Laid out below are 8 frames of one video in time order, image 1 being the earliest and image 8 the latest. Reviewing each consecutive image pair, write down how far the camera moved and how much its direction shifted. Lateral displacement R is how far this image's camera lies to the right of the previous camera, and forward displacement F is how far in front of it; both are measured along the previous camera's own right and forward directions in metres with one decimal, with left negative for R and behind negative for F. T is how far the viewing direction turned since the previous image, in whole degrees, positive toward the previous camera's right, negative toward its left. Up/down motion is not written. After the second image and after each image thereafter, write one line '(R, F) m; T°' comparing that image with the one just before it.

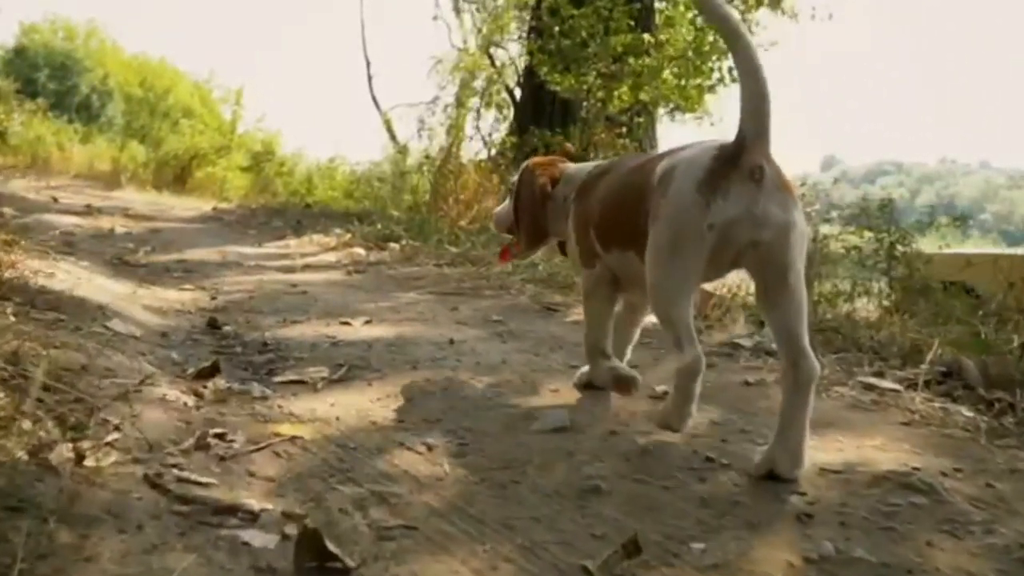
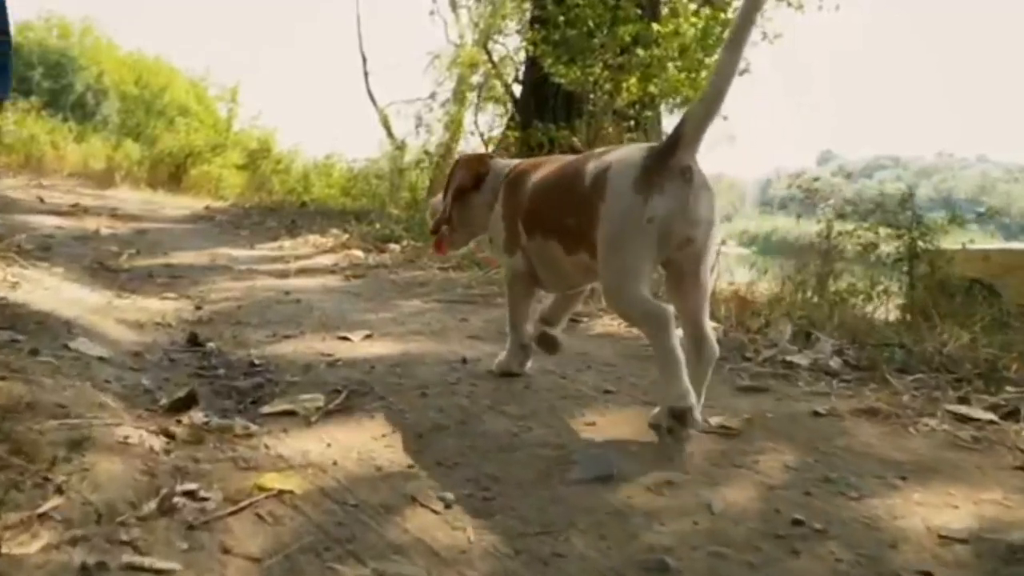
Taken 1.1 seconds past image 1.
(-0.1, +0.6) m; 0°
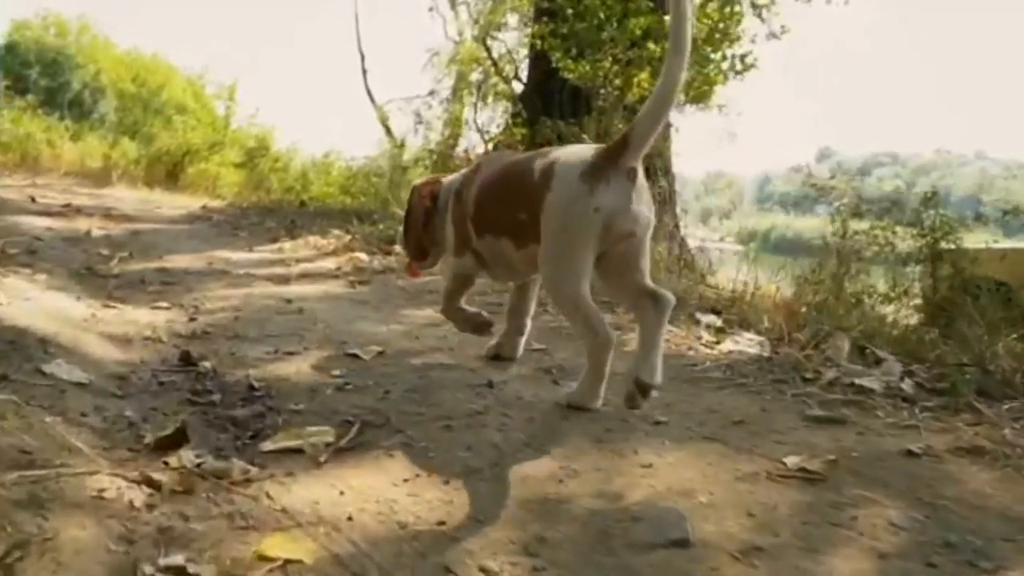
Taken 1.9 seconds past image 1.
(-0.1, +0.5) m; 0°
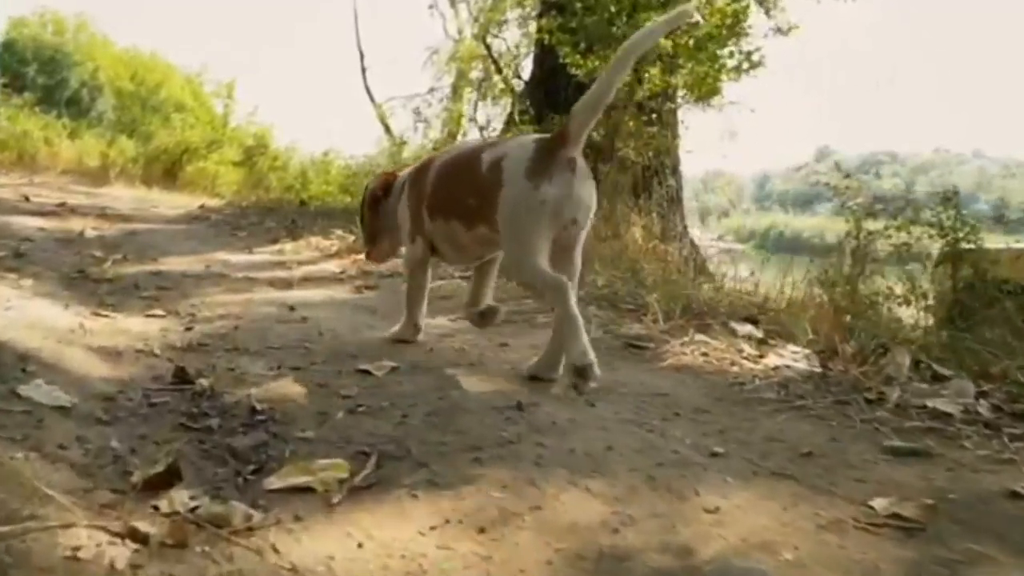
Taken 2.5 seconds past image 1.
(-0.1, +0.4) m; 0°
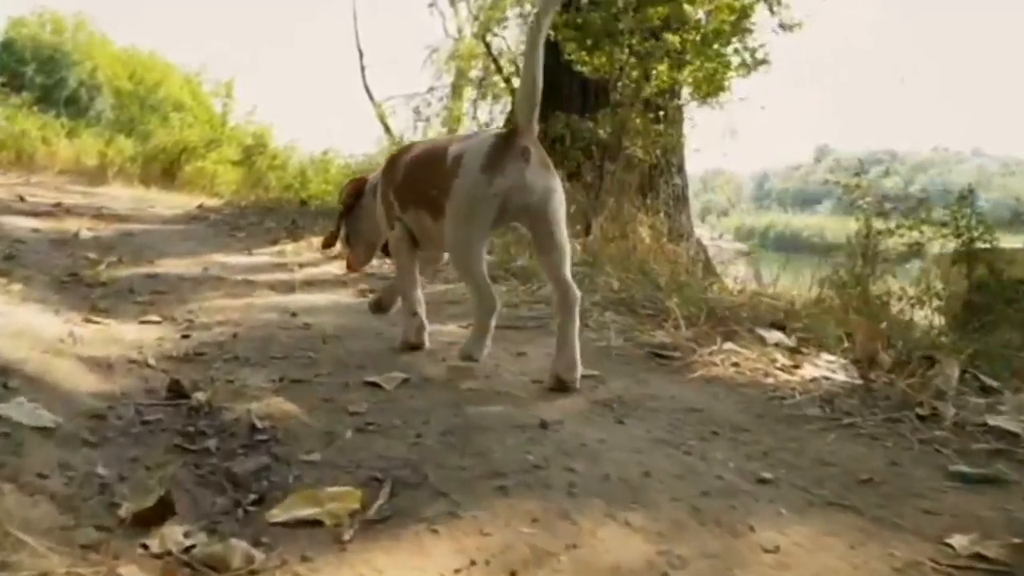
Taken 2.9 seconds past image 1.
(-0.1, +0.3) m; 0°
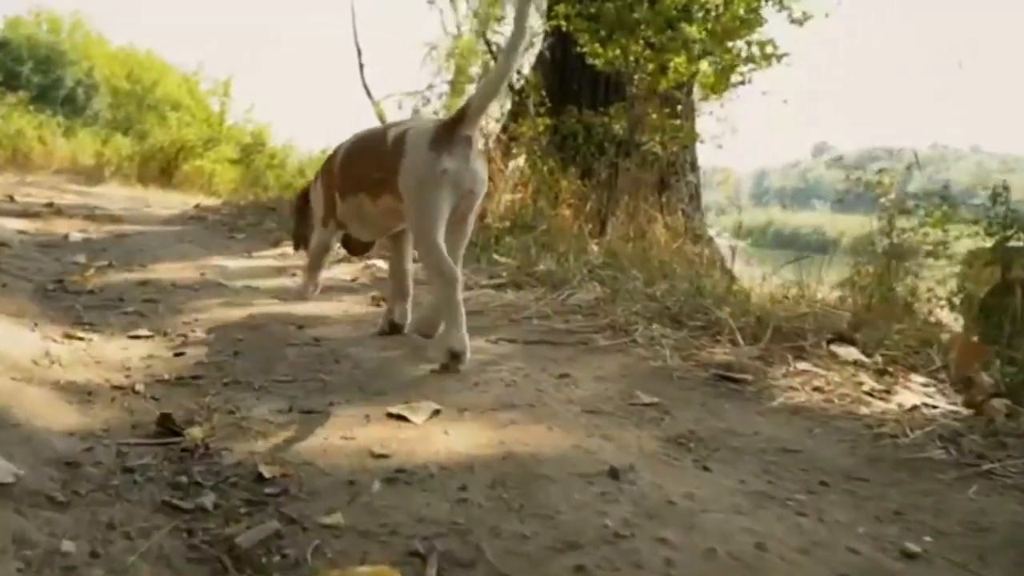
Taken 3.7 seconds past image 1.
(-0.1, +0.6) m; 0°
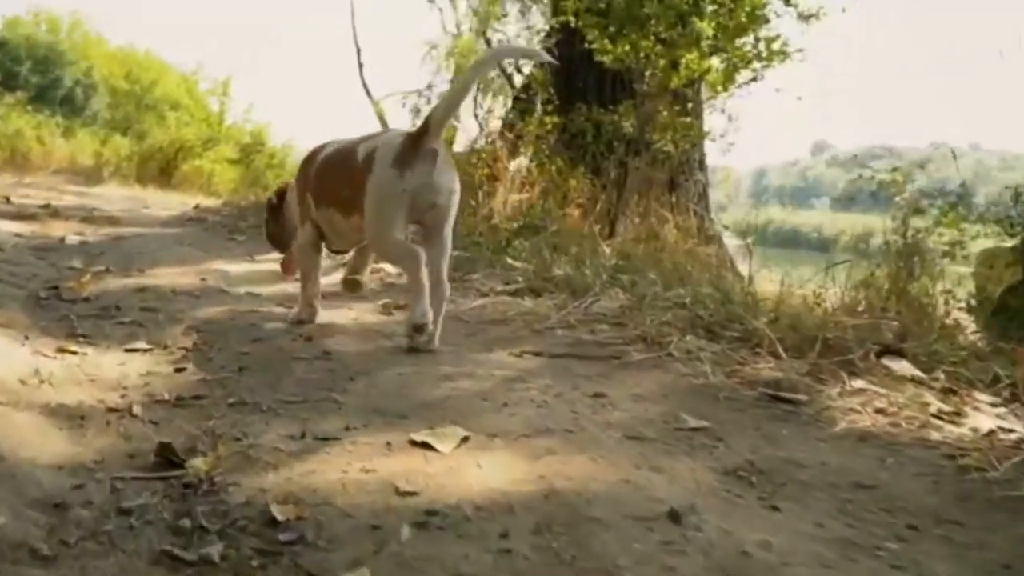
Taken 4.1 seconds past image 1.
(-0.1, +0.3) m; 0°
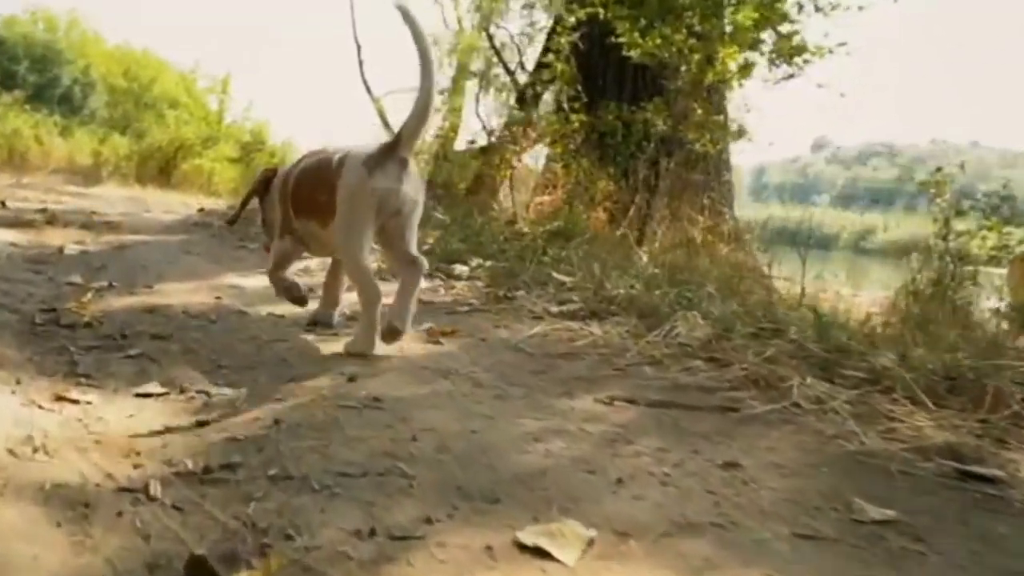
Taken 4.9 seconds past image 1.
(-0.3, +0.7) m; 0°
